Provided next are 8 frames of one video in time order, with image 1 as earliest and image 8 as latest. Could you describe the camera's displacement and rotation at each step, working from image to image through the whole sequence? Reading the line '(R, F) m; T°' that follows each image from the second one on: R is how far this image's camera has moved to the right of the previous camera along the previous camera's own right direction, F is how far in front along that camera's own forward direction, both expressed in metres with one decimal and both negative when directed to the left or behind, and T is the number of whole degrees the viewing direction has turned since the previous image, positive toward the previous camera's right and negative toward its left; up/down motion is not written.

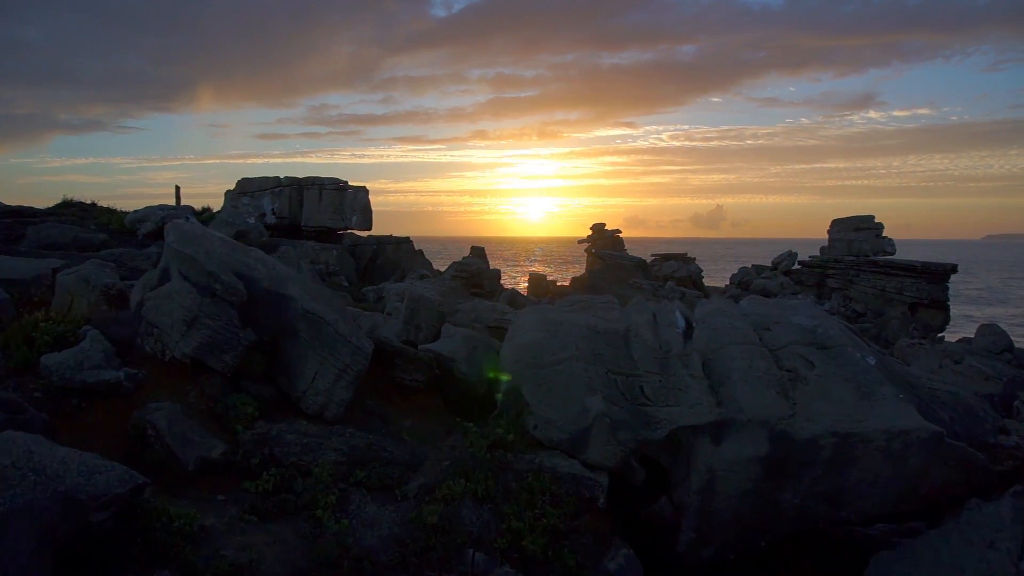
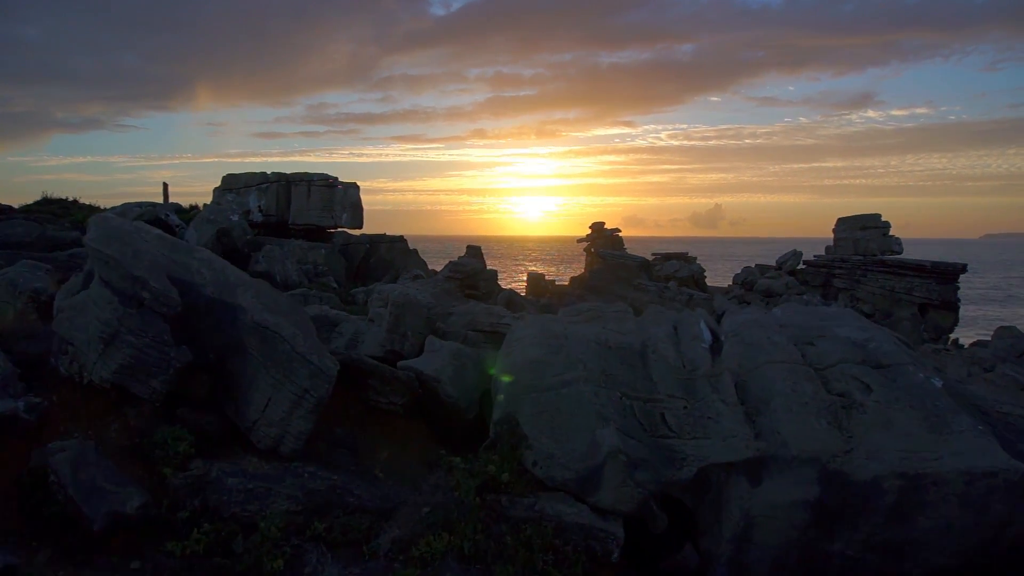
(0.0, +1.4) m; 0°
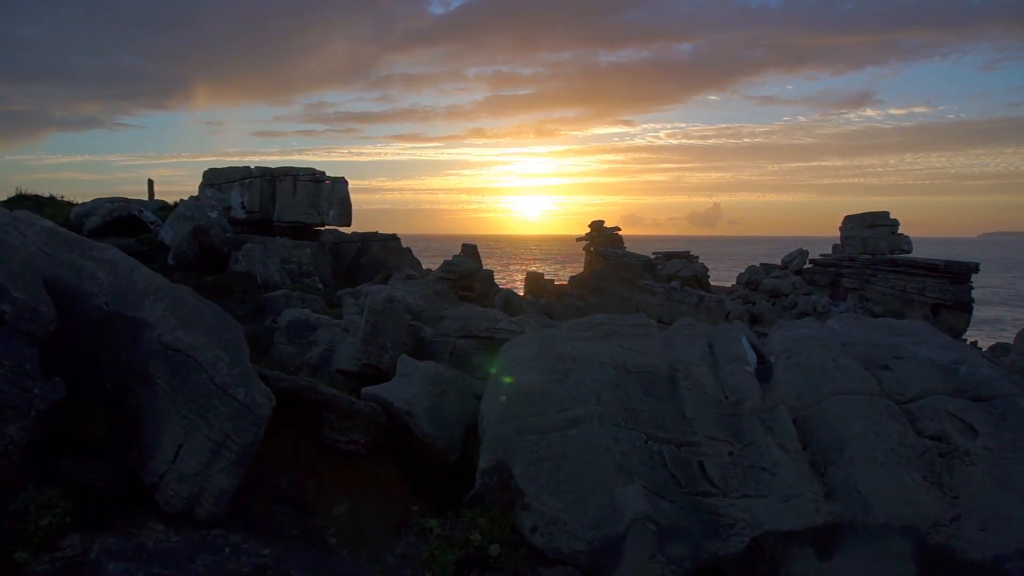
(0.0, +1.6) m; 0°
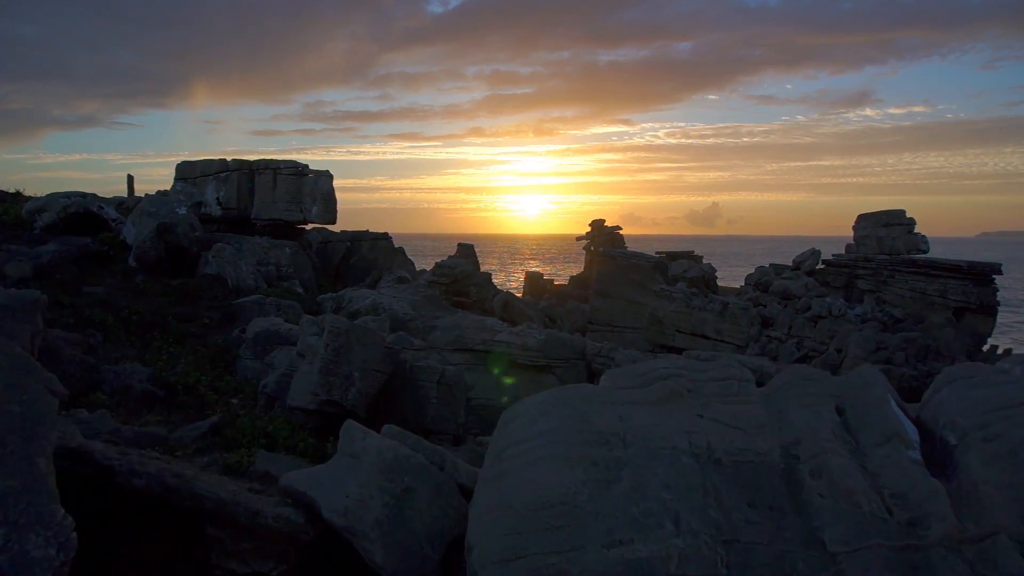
(0.0, +2.4) m; 0°
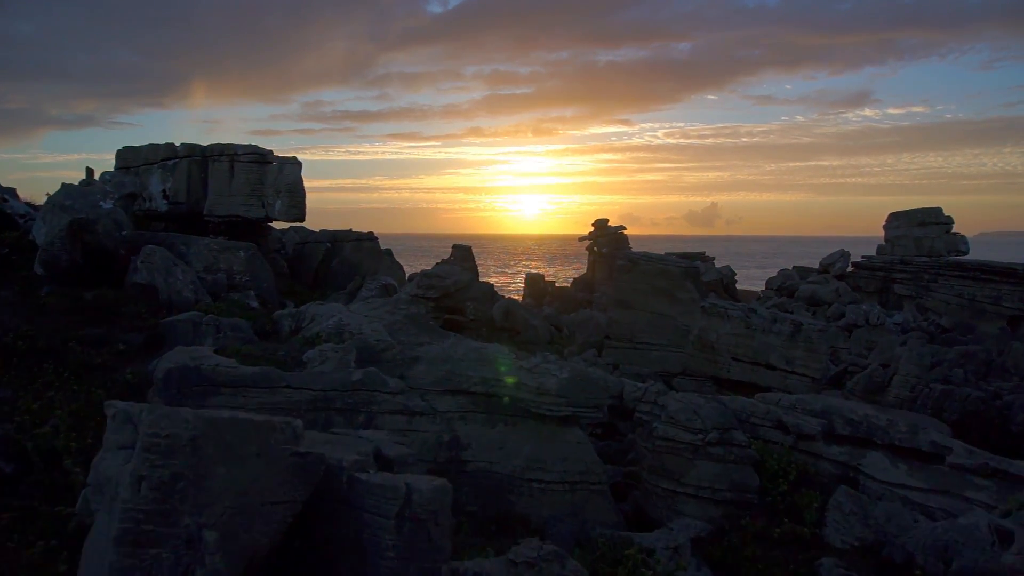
(-0.2, +4.5) m; 0°
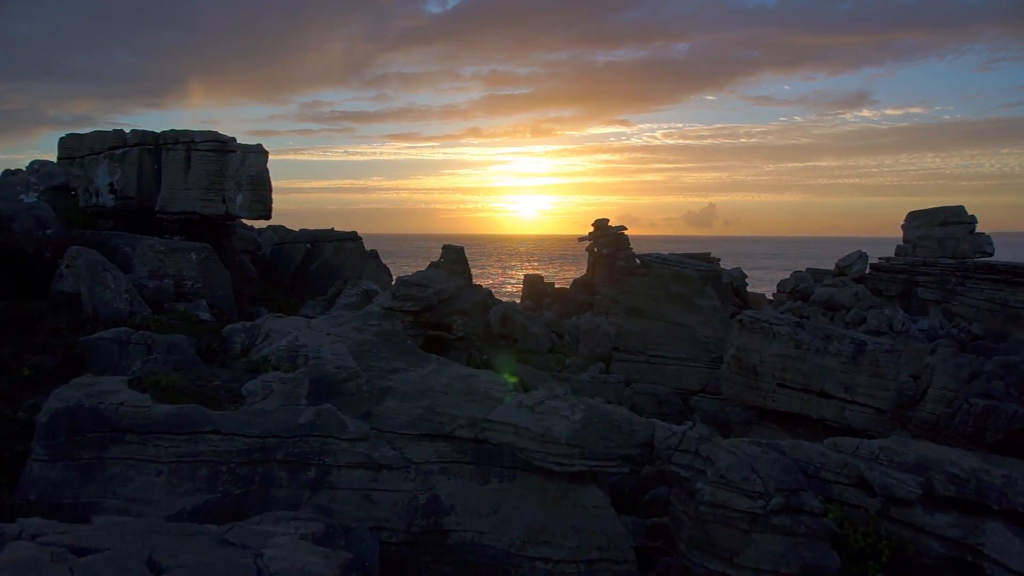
(0.0, +2.8) m; 0°
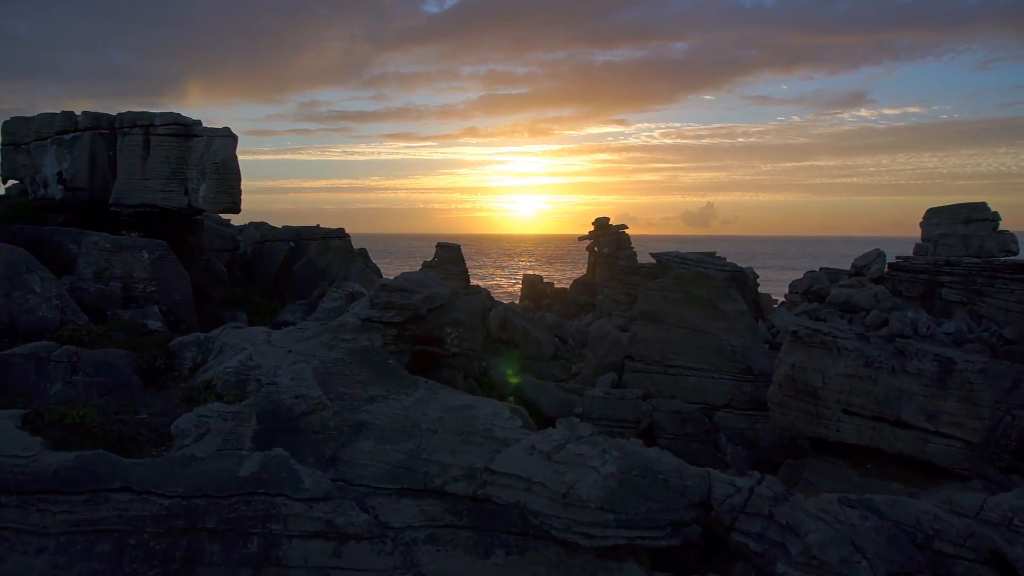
(-0.1, +2.3) m; 0°
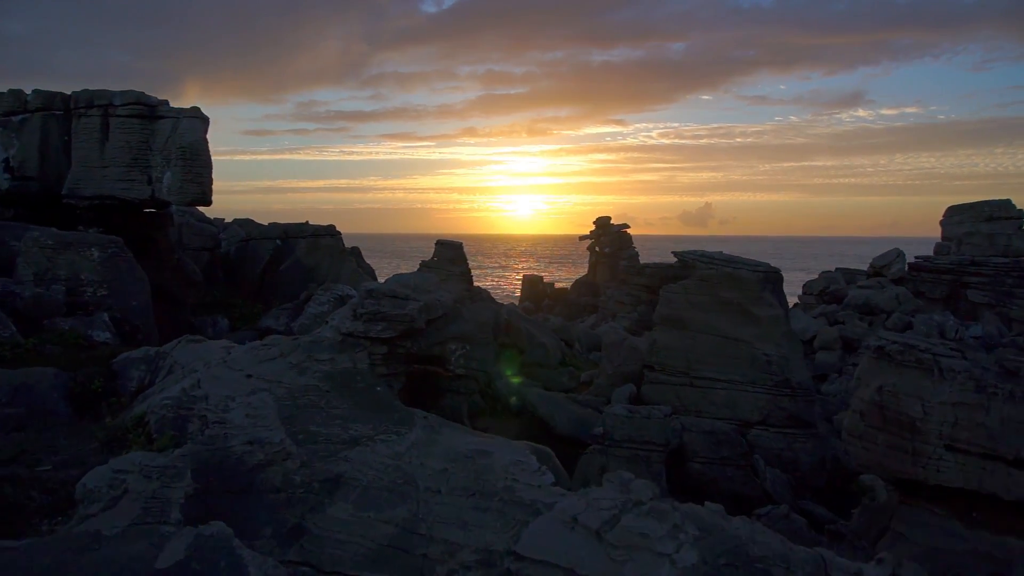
(-0.2, +2.1) m; 0°
